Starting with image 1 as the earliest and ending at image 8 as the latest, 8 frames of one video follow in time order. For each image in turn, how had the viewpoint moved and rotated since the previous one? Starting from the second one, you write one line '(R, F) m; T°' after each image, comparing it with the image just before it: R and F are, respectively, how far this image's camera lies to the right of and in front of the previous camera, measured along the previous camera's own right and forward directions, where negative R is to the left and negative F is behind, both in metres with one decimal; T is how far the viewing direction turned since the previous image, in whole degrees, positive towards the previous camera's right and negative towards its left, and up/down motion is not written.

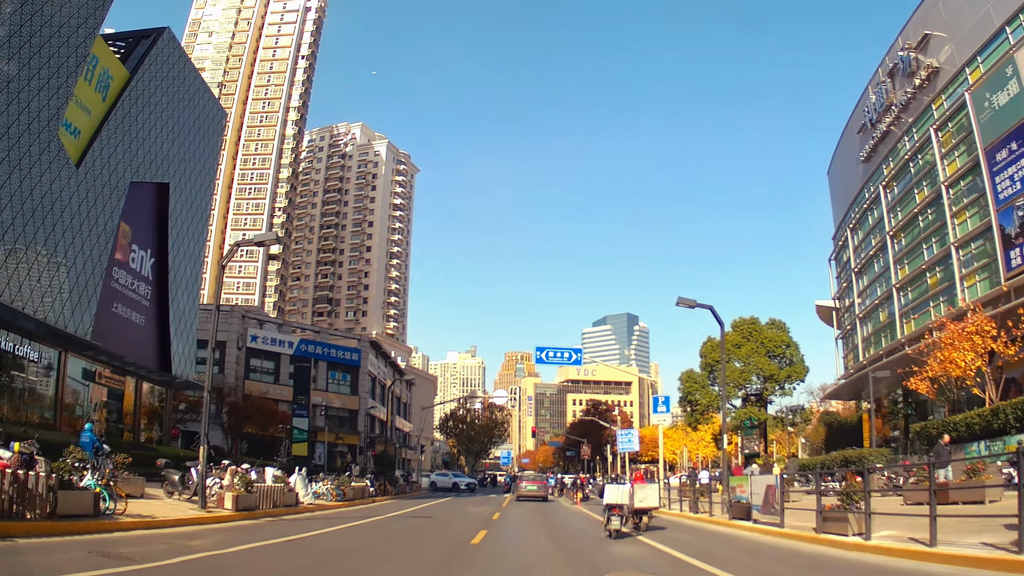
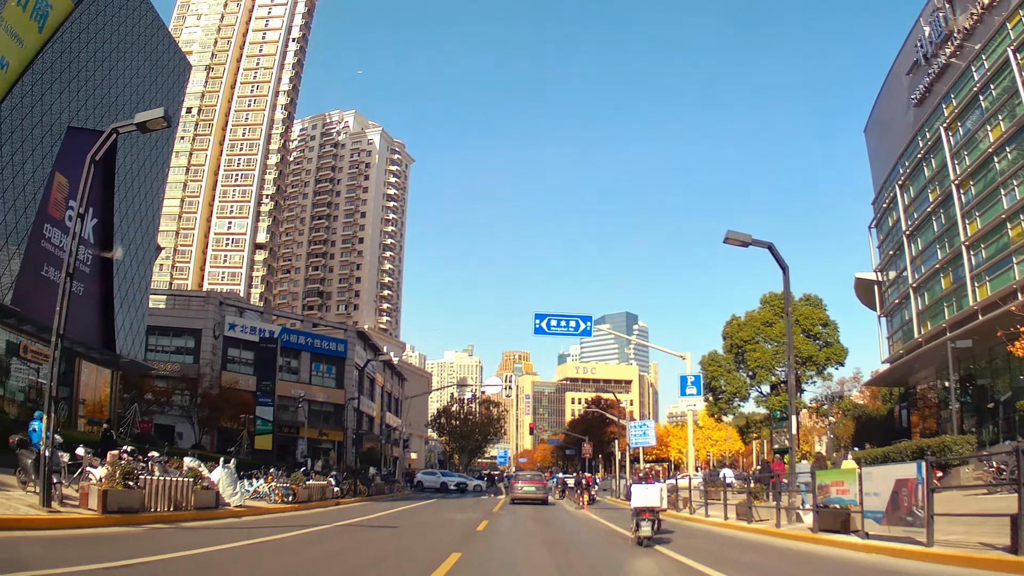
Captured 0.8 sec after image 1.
(+0.1, +4.0) m; 0°
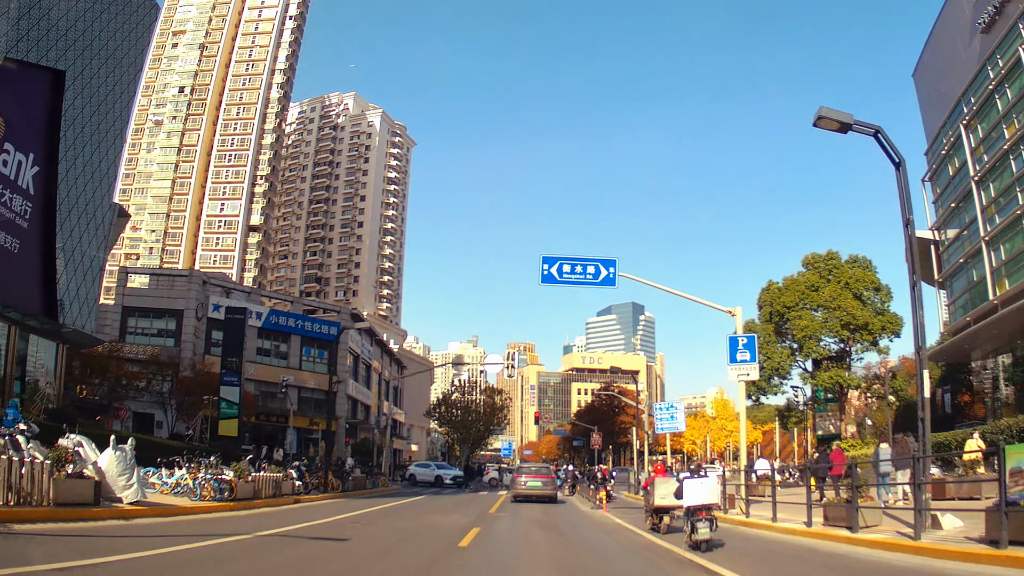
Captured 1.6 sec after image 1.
(+0.1, +3.7) m; 0°
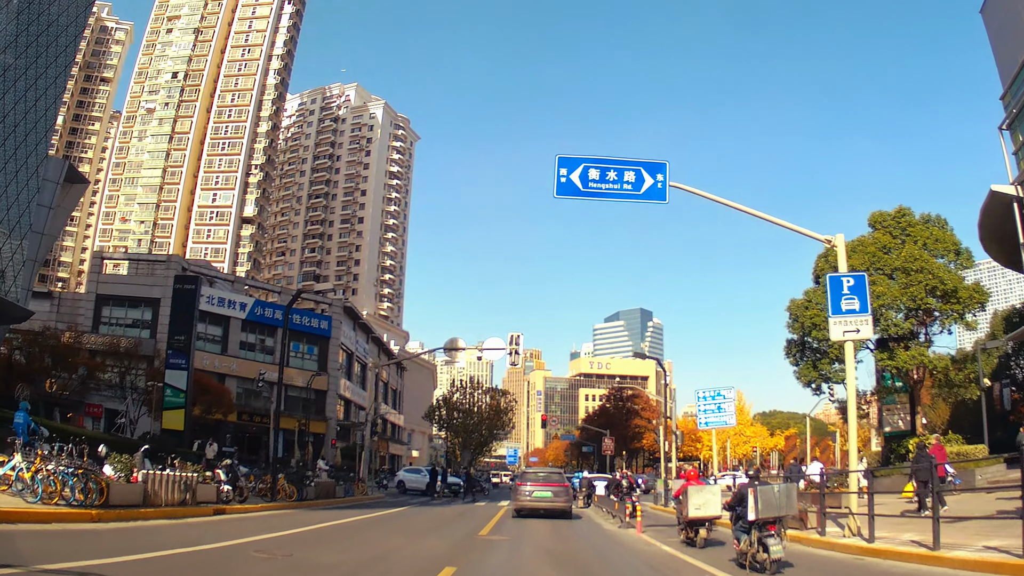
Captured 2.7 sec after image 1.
(+0.1, +4.1) m; 0°
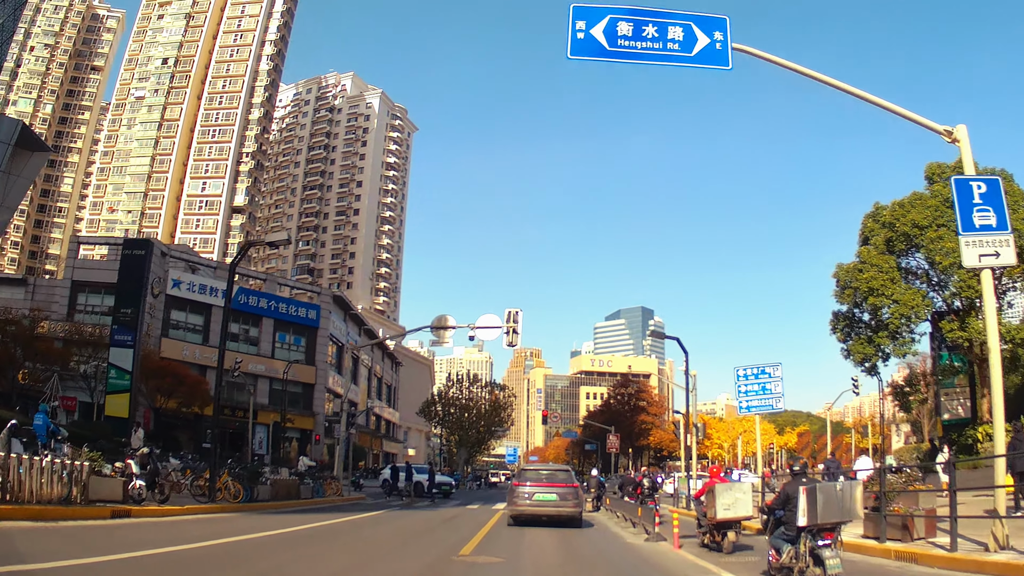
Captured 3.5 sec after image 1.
(+0.1, +2.7) m; 0°
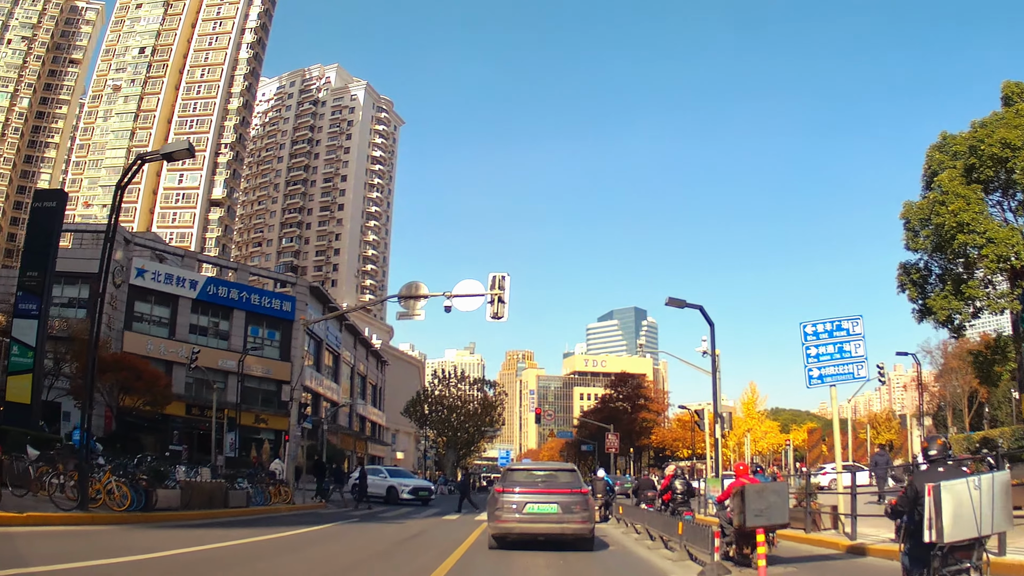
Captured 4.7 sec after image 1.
(+0.1, +3.1) m; +1°
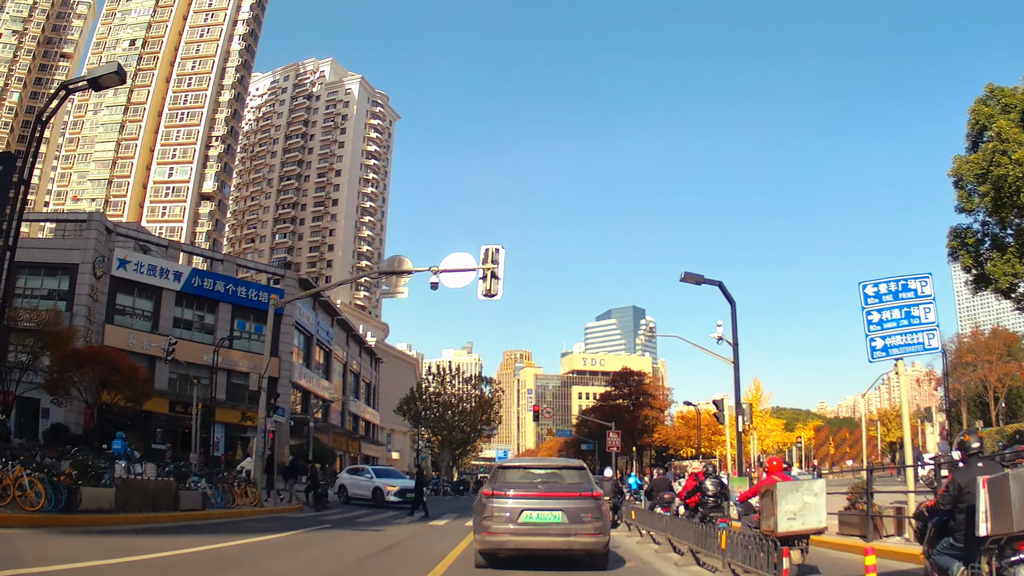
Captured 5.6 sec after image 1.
(0.0, +1.6) m; 0°
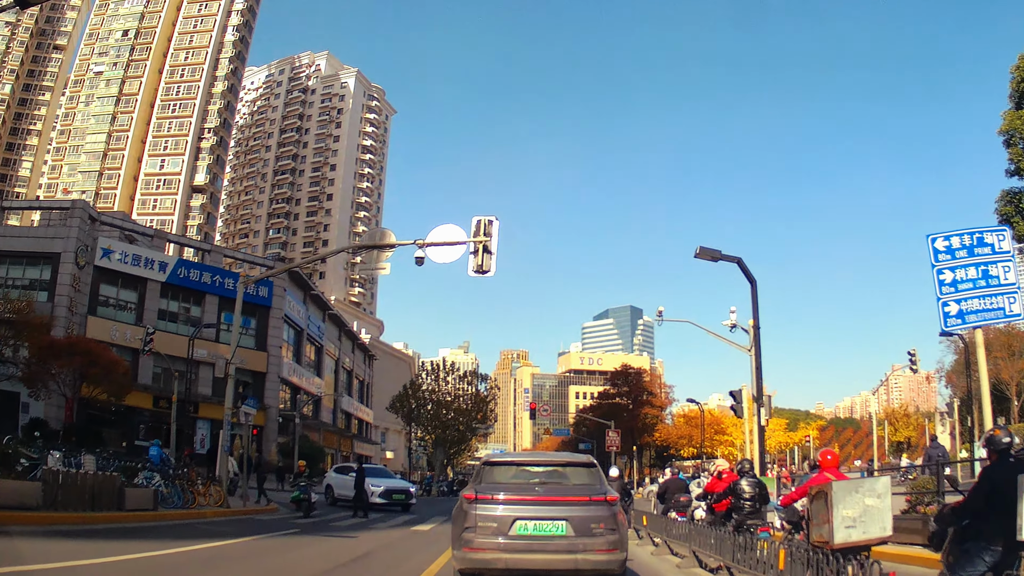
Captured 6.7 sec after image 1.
(0.0, +1.3) m; 0°
